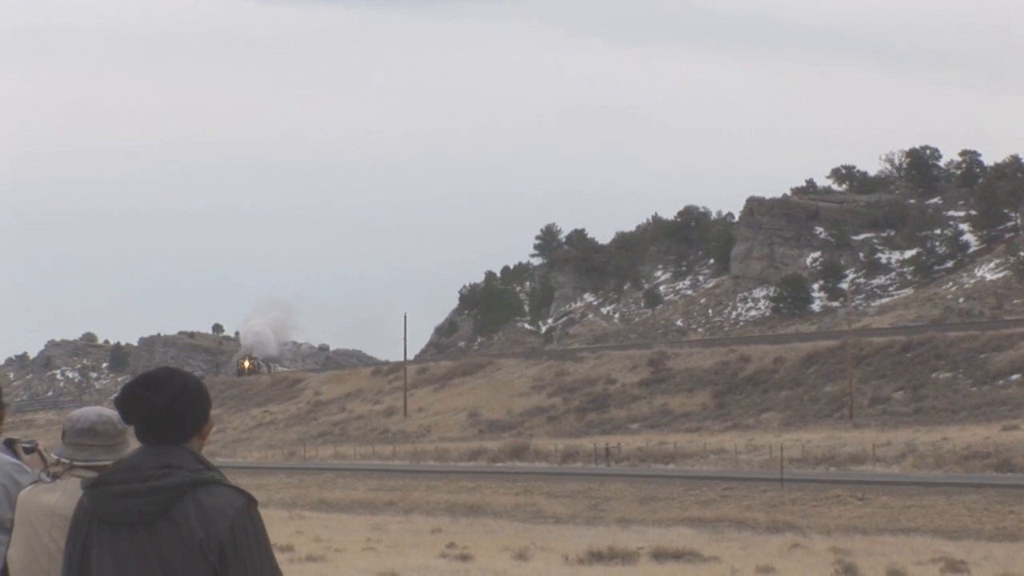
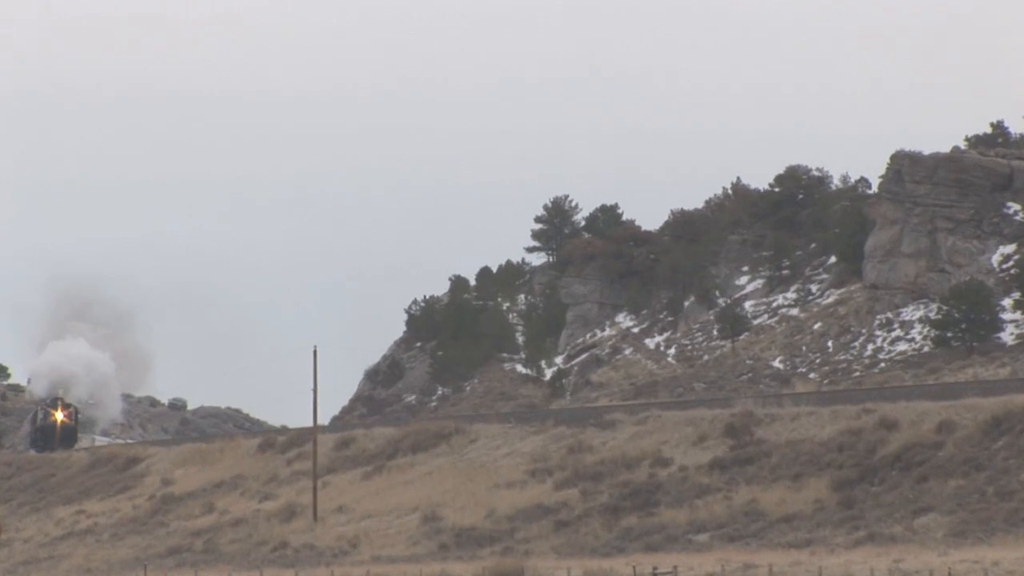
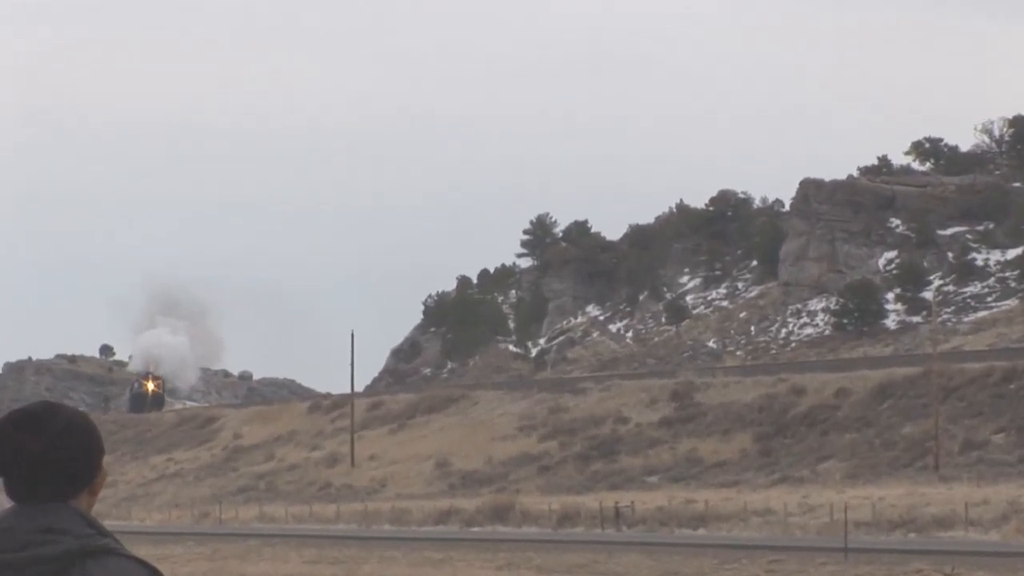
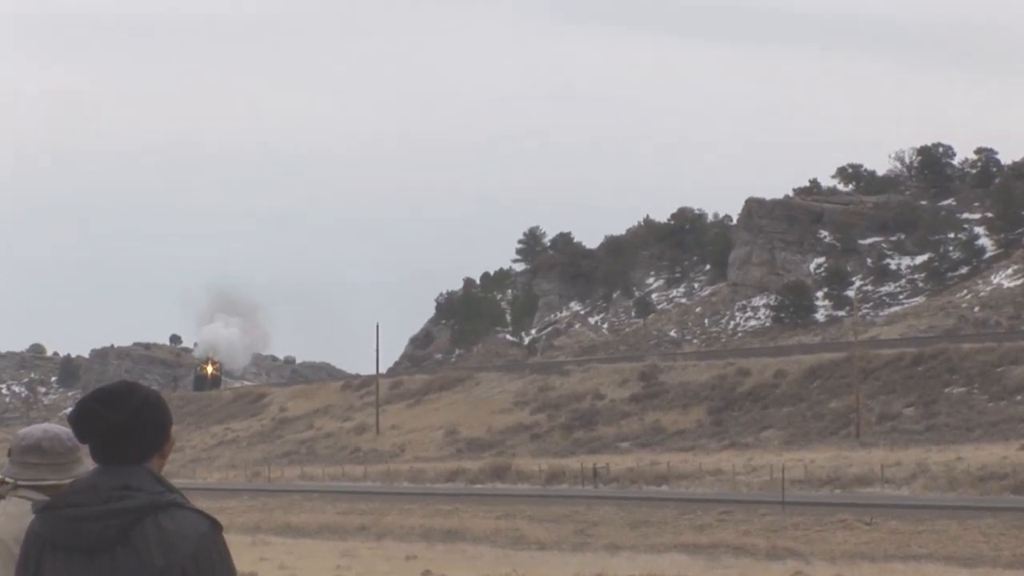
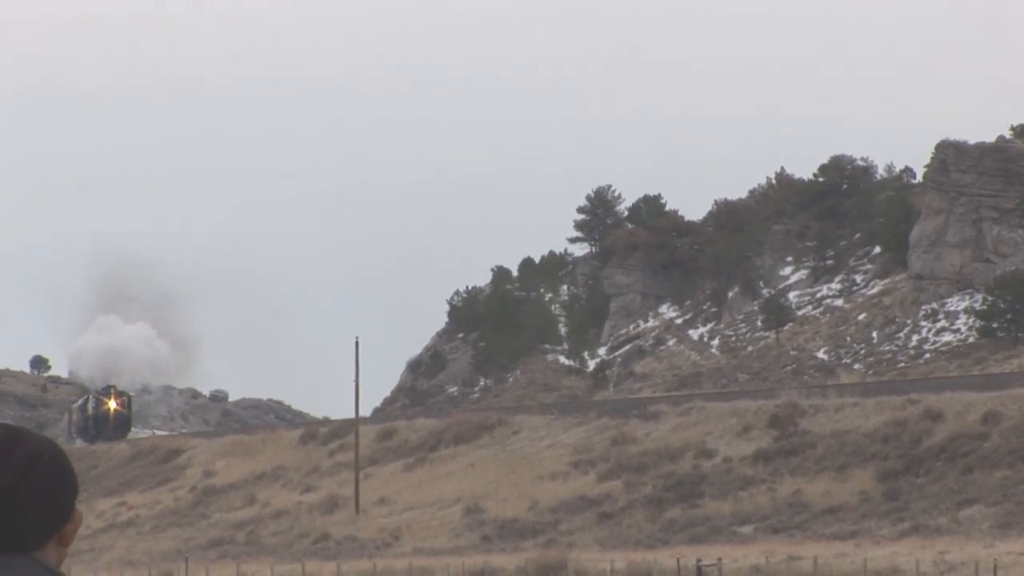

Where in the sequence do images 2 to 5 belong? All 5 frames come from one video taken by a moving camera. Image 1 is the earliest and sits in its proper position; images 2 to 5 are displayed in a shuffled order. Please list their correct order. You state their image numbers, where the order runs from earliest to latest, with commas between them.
4, 3, 2, 5
